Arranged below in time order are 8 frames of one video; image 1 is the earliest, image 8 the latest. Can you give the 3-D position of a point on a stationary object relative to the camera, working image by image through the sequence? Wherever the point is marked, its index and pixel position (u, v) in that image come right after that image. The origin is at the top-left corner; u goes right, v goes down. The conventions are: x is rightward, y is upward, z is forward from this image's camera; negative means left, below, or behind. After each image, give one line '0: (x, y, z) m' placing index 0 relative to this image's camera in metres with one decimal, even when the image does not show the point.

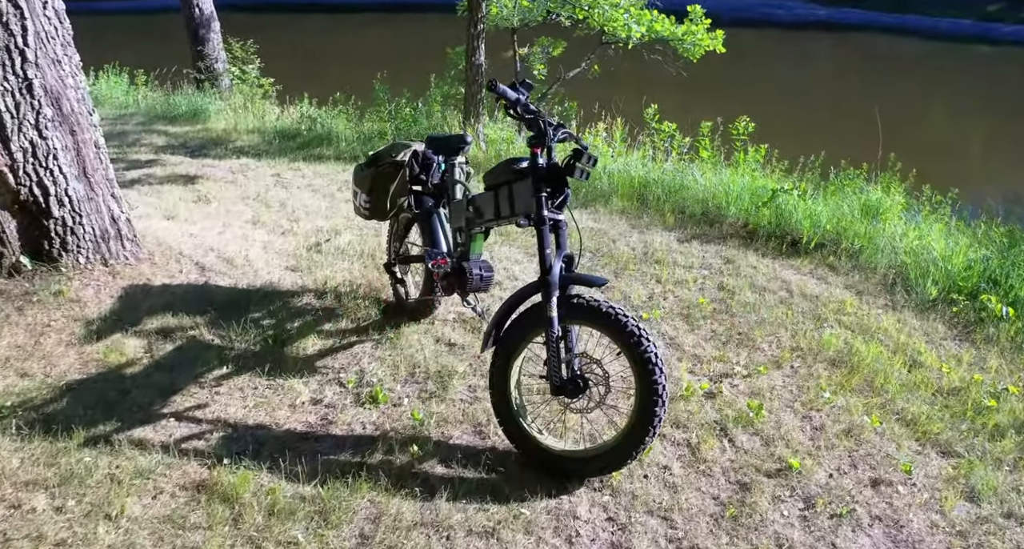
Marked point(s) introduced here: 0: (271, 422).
0: (-1.1, -0.7, +3.4) m
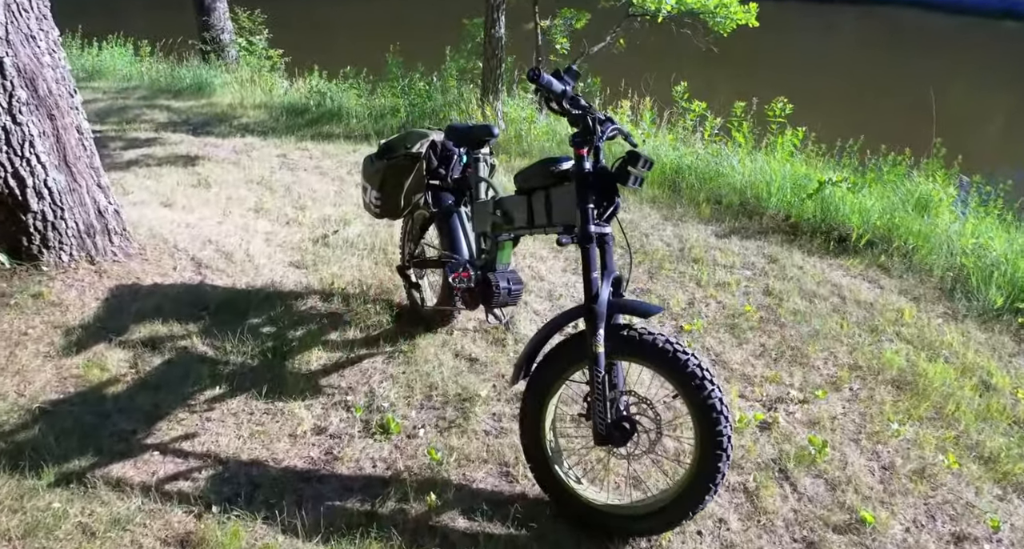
0: (-1.0, -0.7, +3.0) m
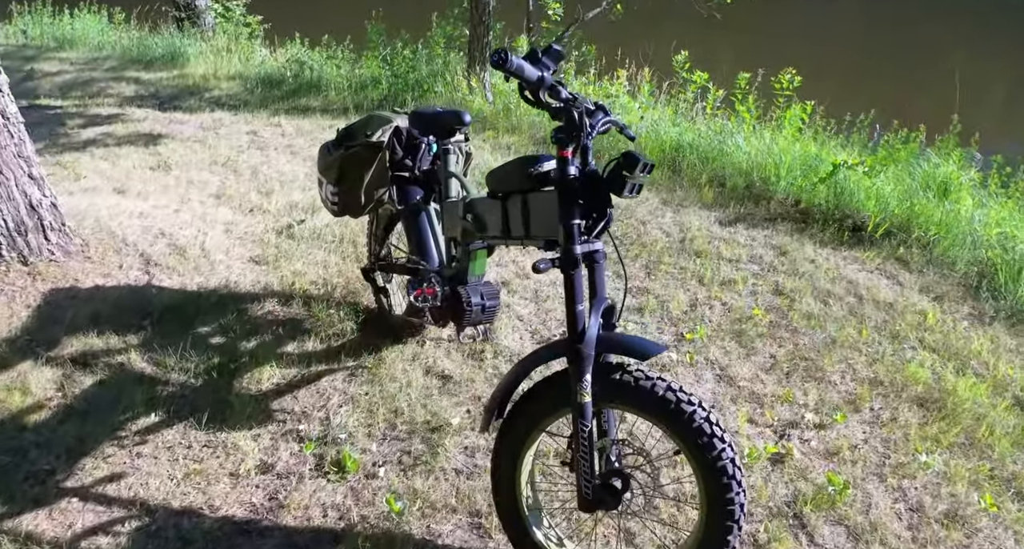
0: (-1.1, -0.8, +2.6) m
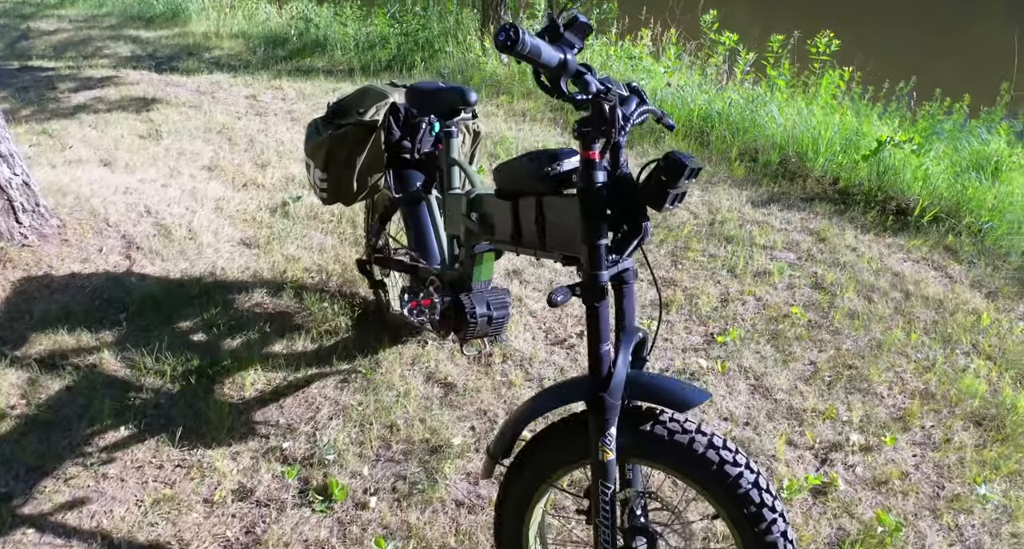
0: (-1.0, -0.8, +2.3) m
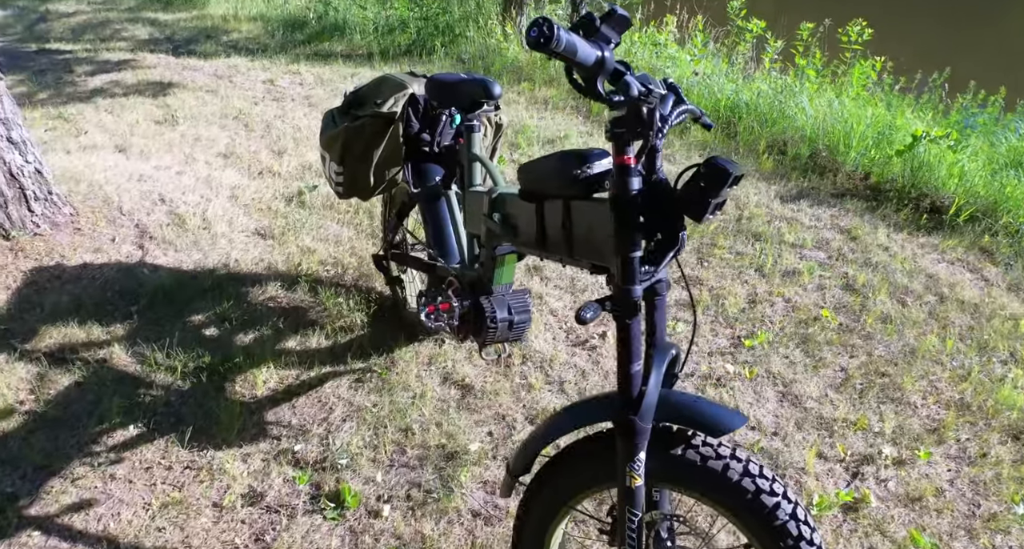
0: (-1.0, -0.8, +2.2) m
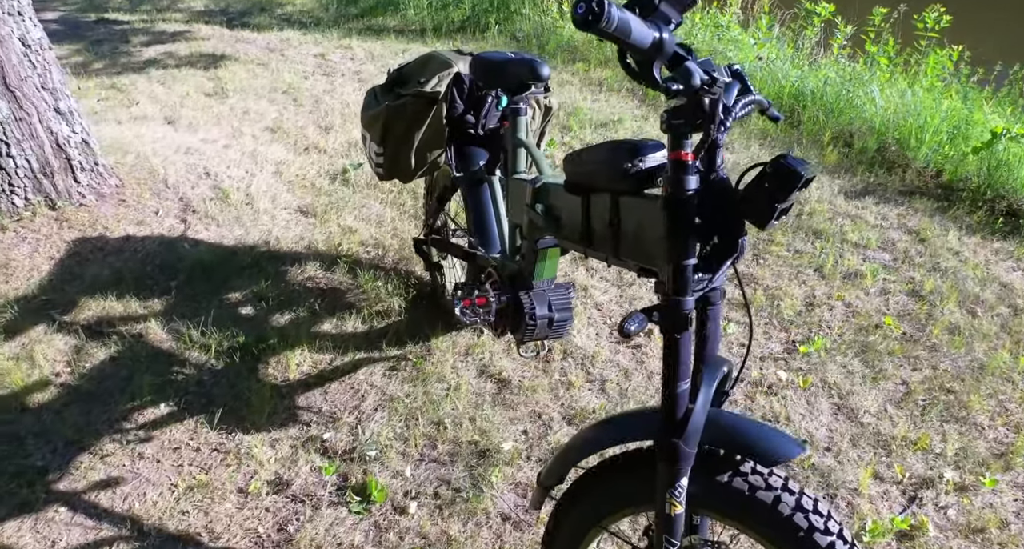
0: (-0.9, -0.7, +2.2) m
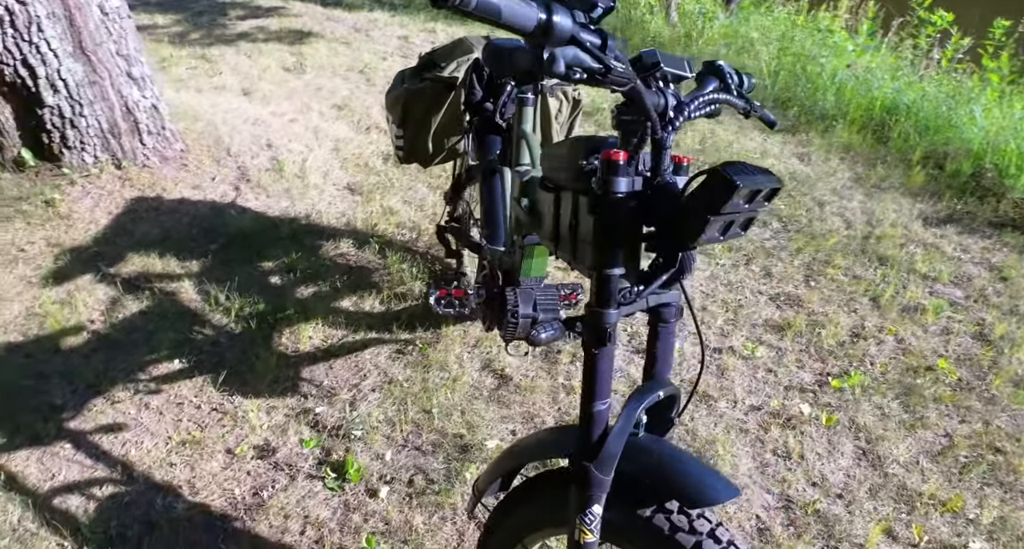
0: (-1.0, -0.6, +2.3) m
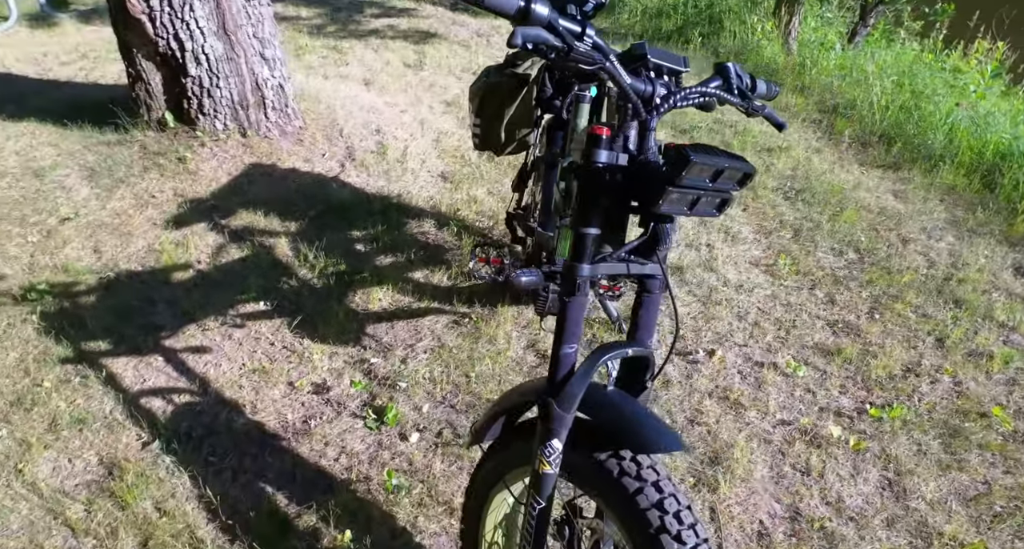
0: (-0.9, -0.5, +2.6) m
